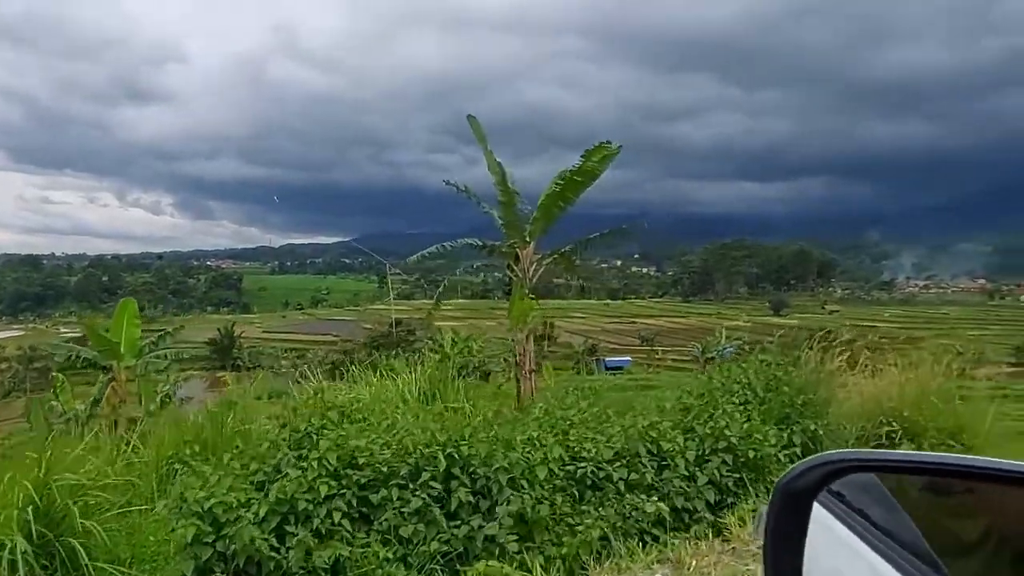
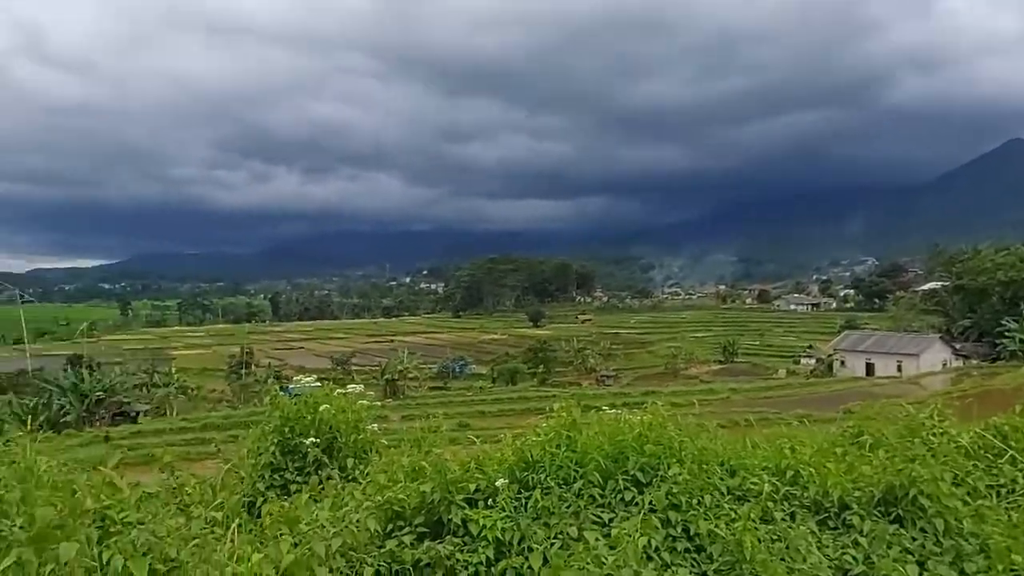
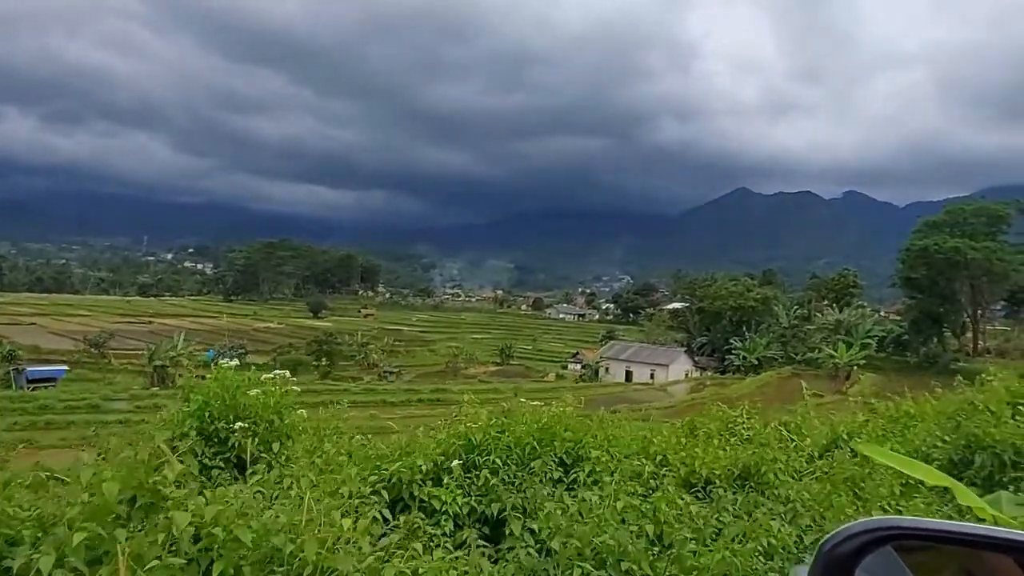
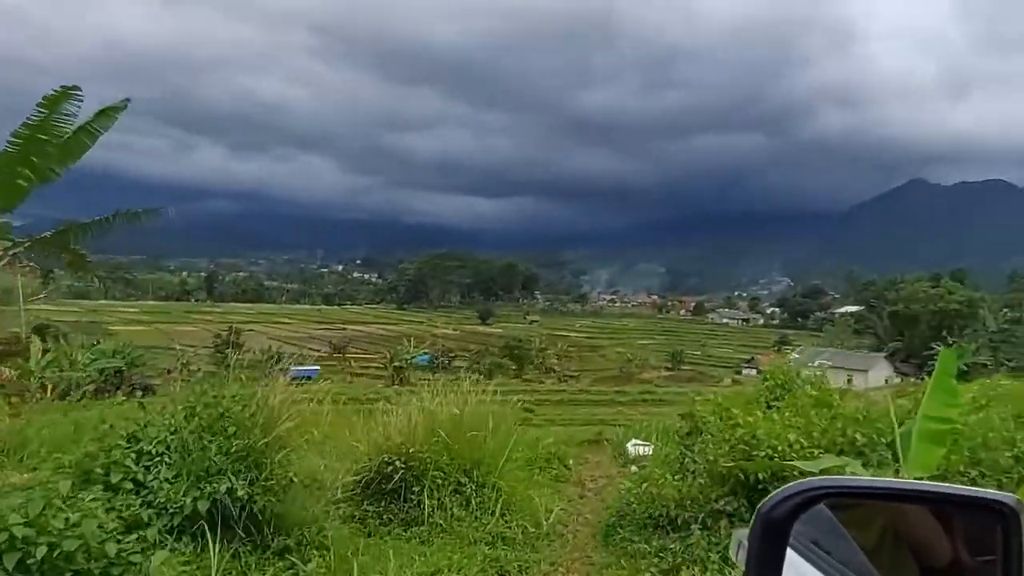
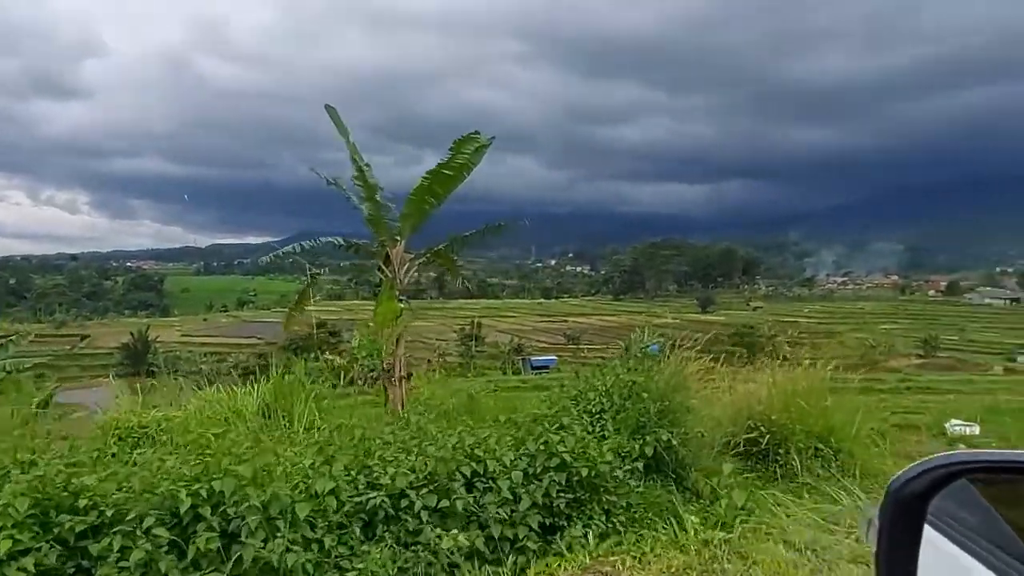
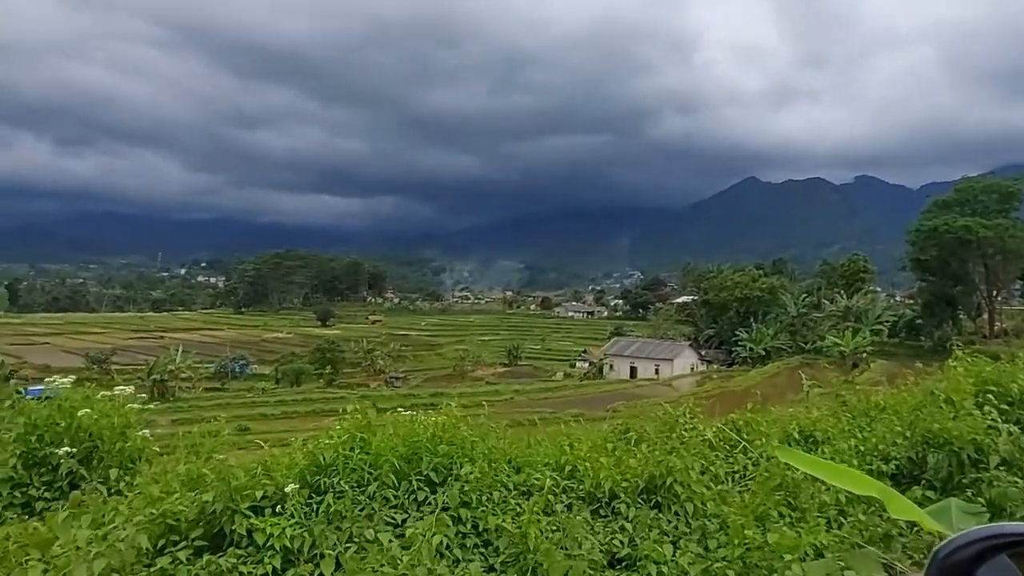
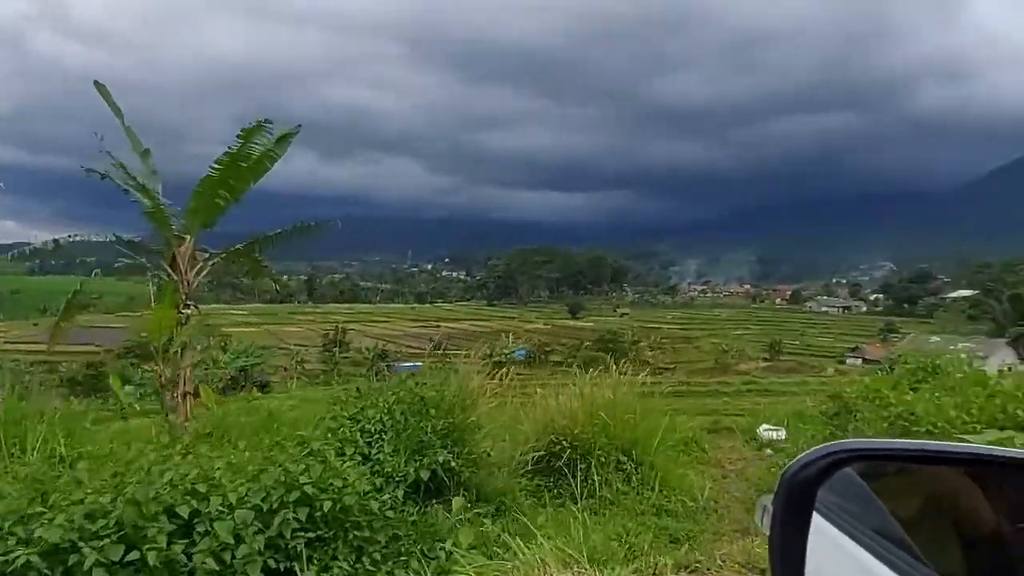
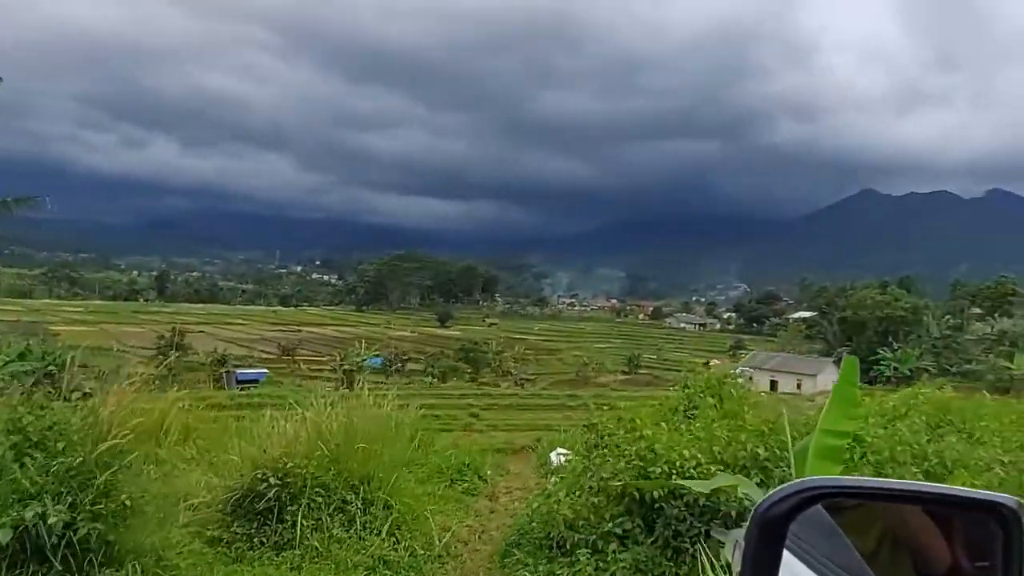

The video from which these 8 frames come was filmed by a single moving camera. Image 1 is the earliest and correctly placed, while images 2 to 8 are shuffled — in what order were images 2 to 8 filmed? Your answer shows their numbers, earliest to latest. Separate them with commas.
5, 7, 4, 8, 3, 6, 2
